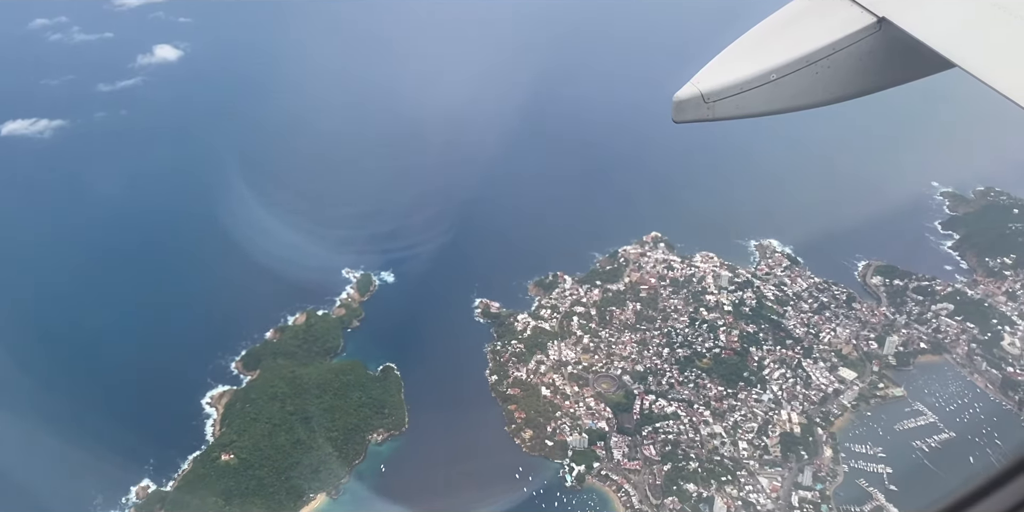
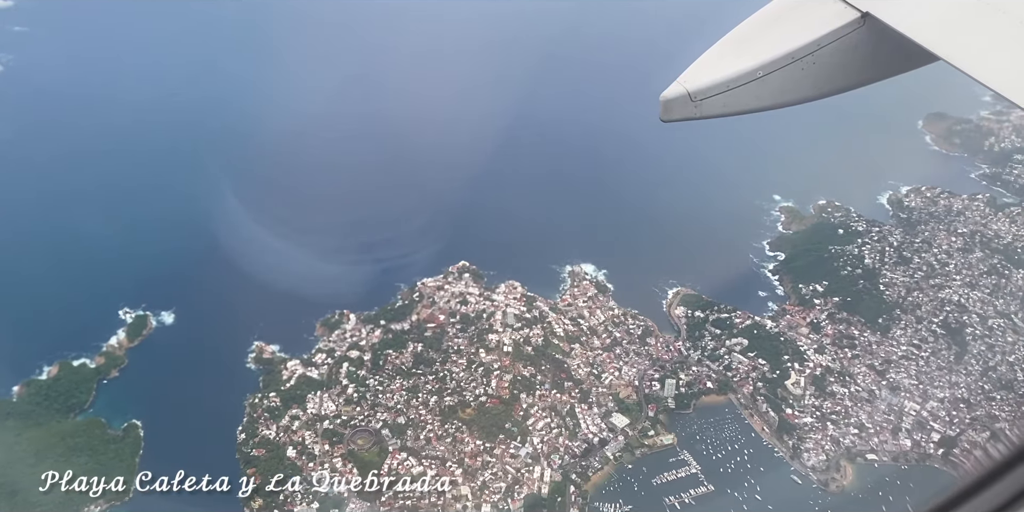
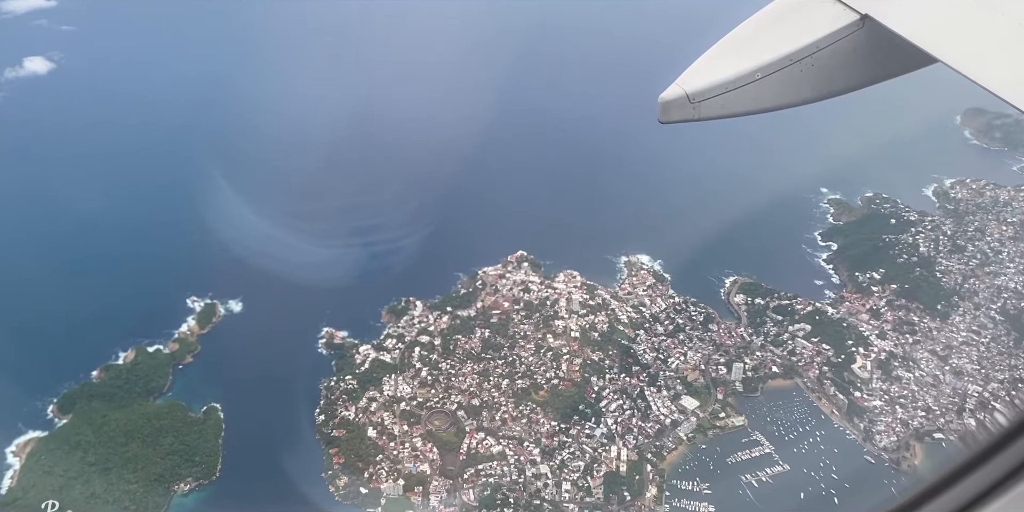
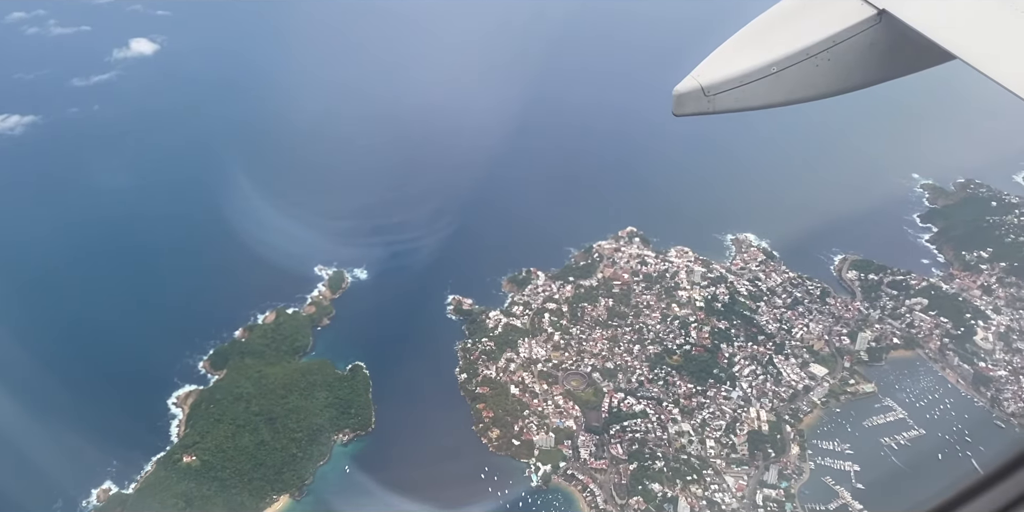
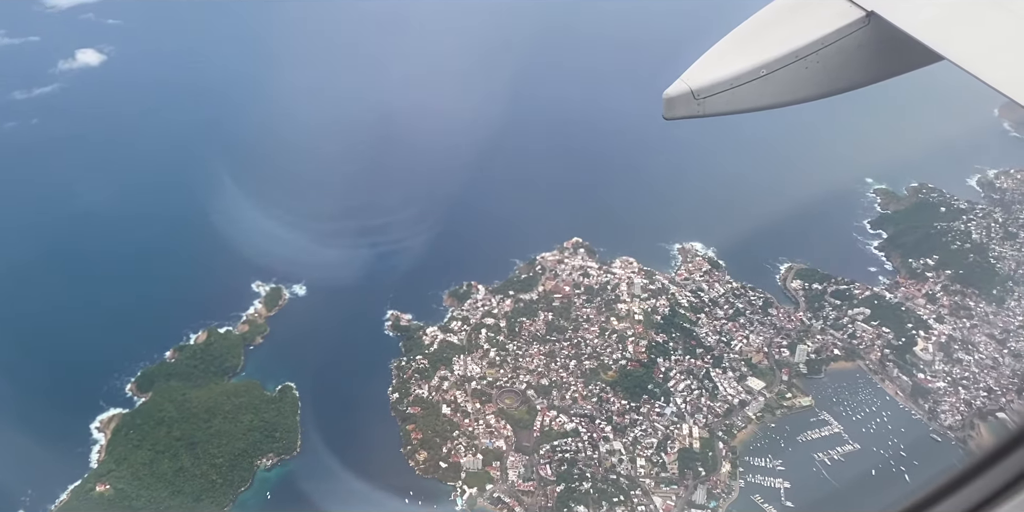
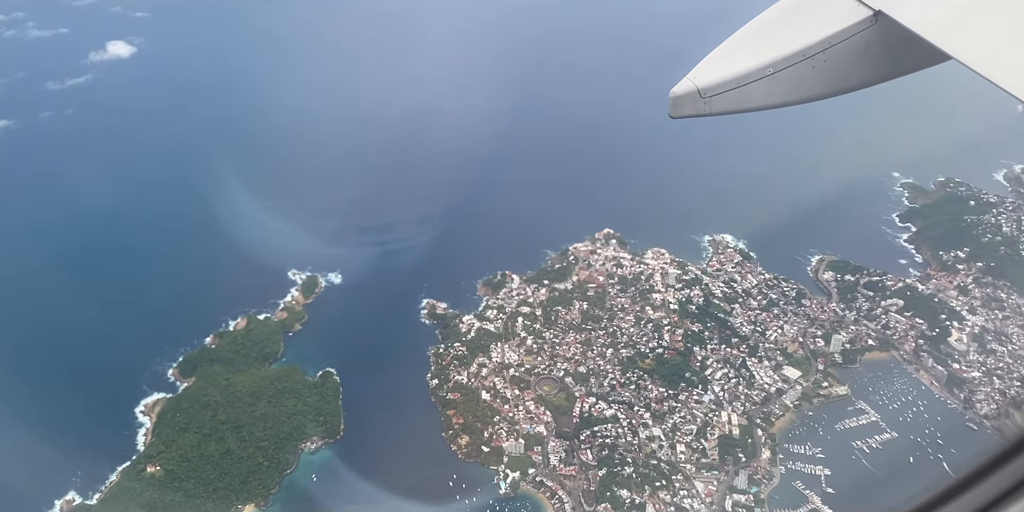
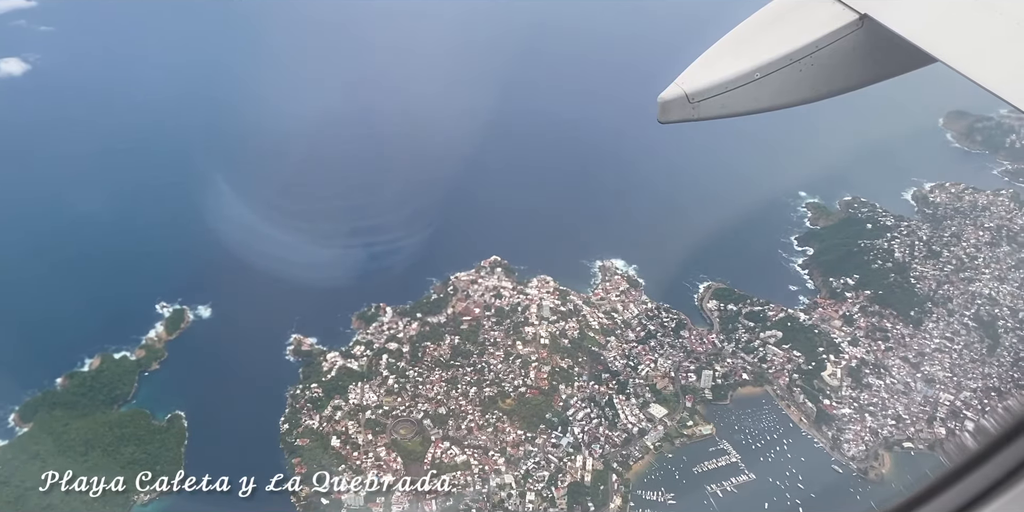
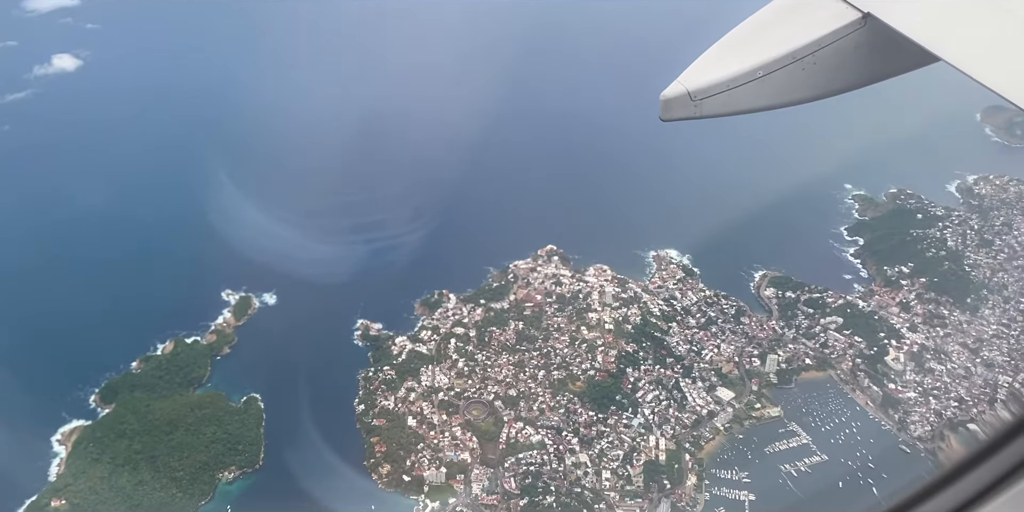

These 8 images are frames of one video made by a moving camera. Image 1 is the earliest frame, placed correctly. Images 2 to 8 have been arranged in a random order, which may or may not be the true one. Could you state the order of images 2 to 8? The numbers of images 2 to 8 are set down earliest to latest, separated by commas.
4, 6, 5, 8, 3, 7, 2
